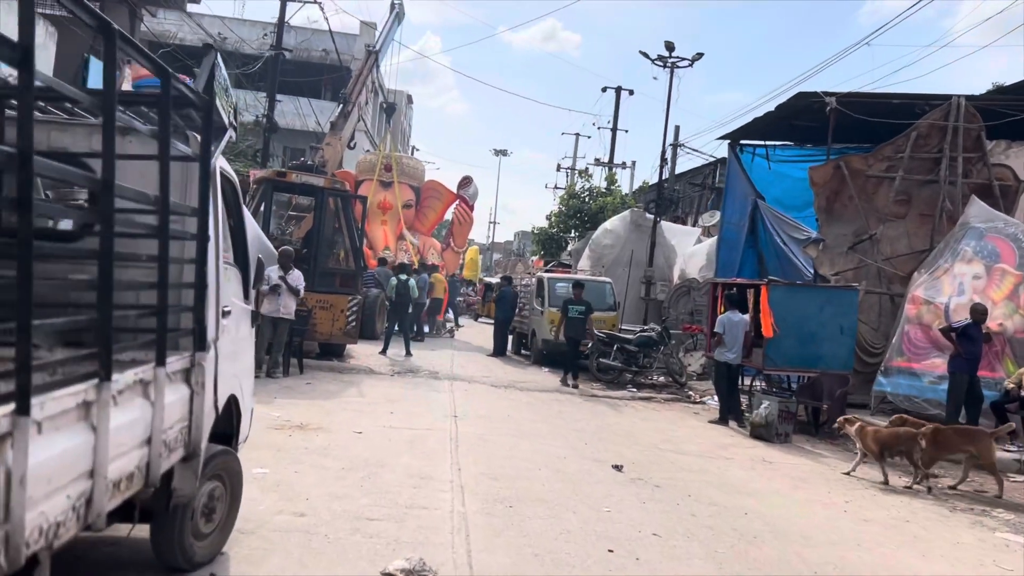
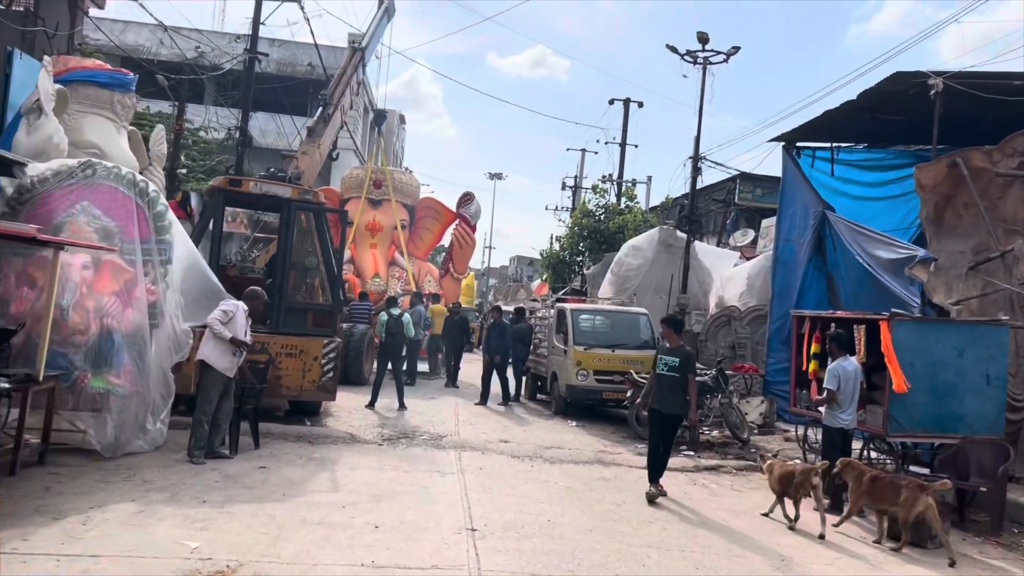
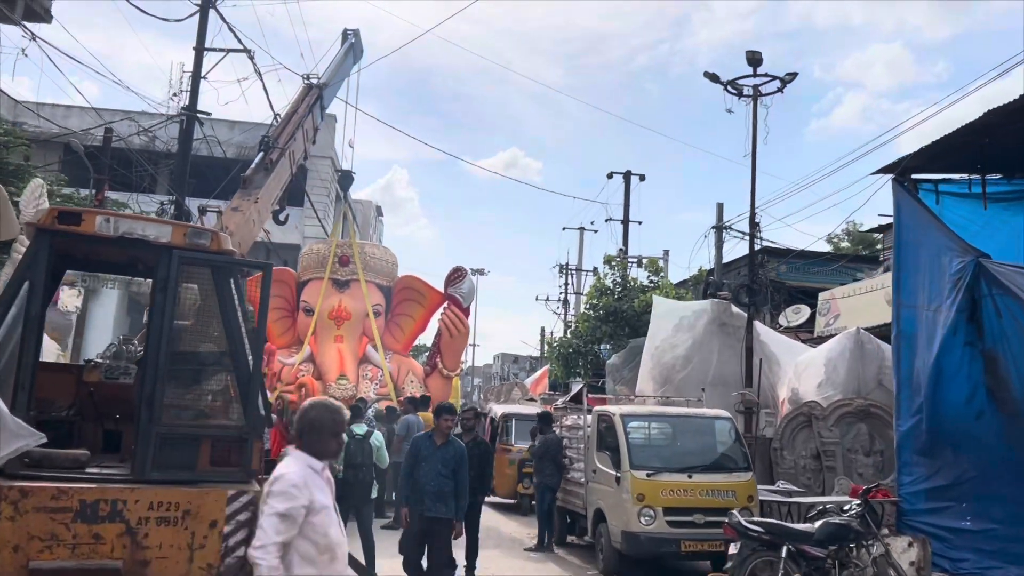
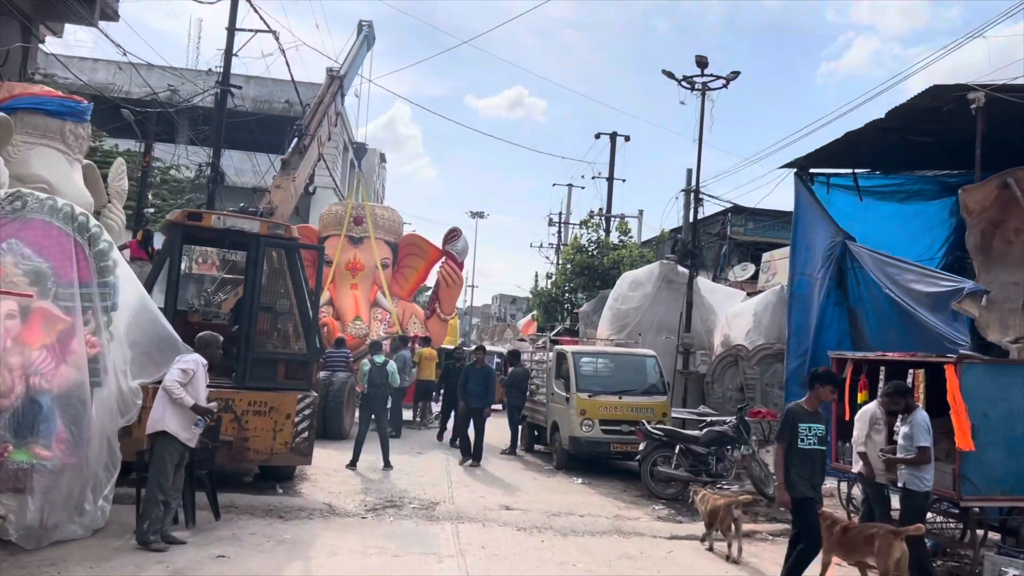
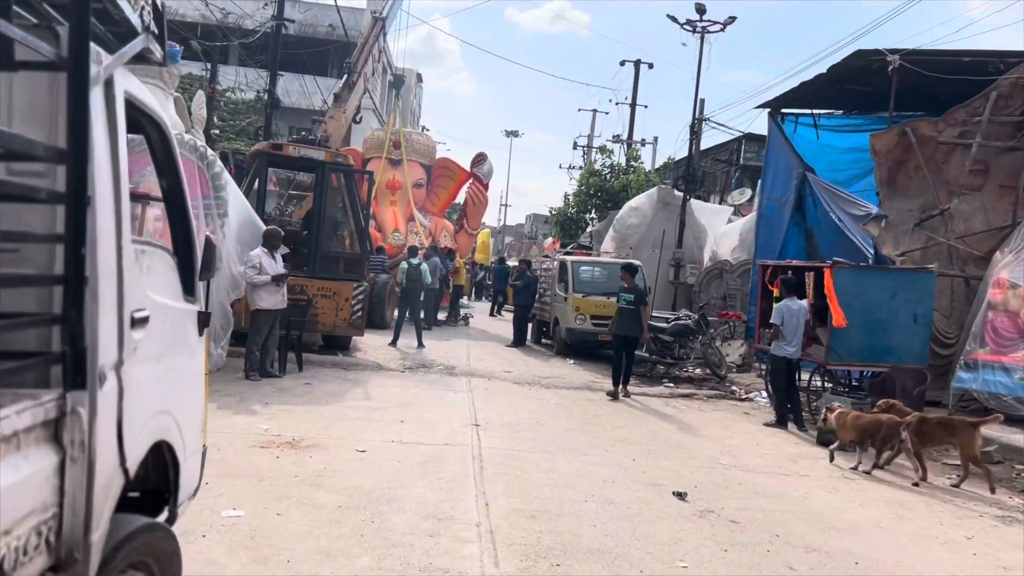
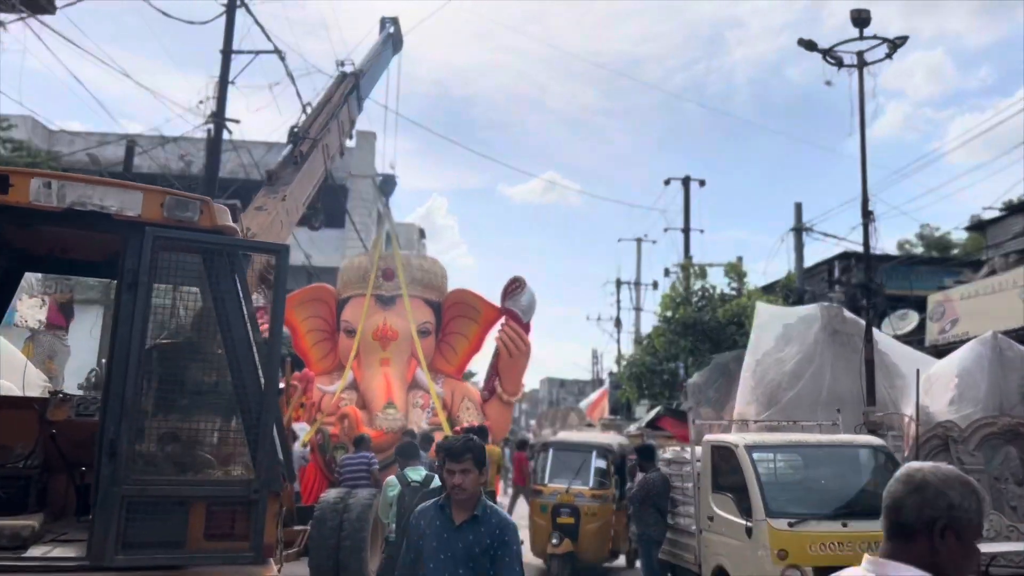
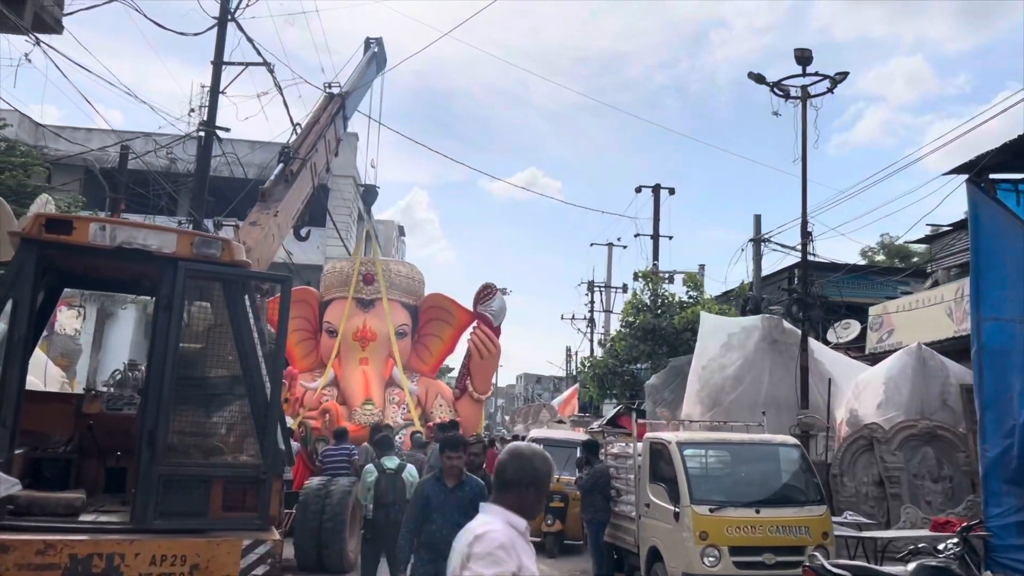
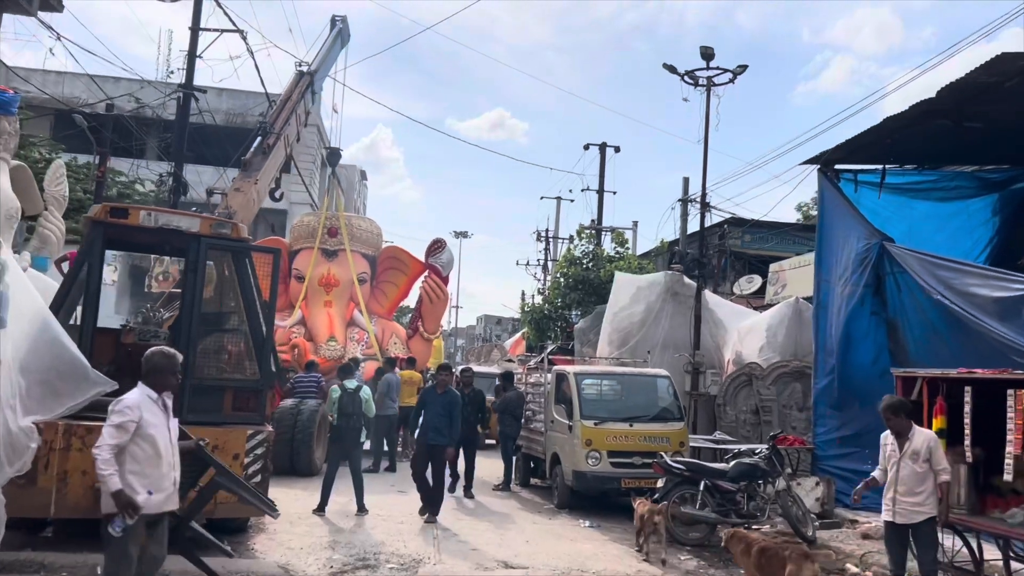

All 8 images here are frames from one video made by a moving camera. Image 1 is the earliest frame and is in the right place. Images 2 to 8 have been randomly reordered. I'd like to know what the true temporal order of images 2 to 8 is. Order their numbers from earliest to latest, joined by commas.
5, 2, 4, 8, 3, 7, 6
